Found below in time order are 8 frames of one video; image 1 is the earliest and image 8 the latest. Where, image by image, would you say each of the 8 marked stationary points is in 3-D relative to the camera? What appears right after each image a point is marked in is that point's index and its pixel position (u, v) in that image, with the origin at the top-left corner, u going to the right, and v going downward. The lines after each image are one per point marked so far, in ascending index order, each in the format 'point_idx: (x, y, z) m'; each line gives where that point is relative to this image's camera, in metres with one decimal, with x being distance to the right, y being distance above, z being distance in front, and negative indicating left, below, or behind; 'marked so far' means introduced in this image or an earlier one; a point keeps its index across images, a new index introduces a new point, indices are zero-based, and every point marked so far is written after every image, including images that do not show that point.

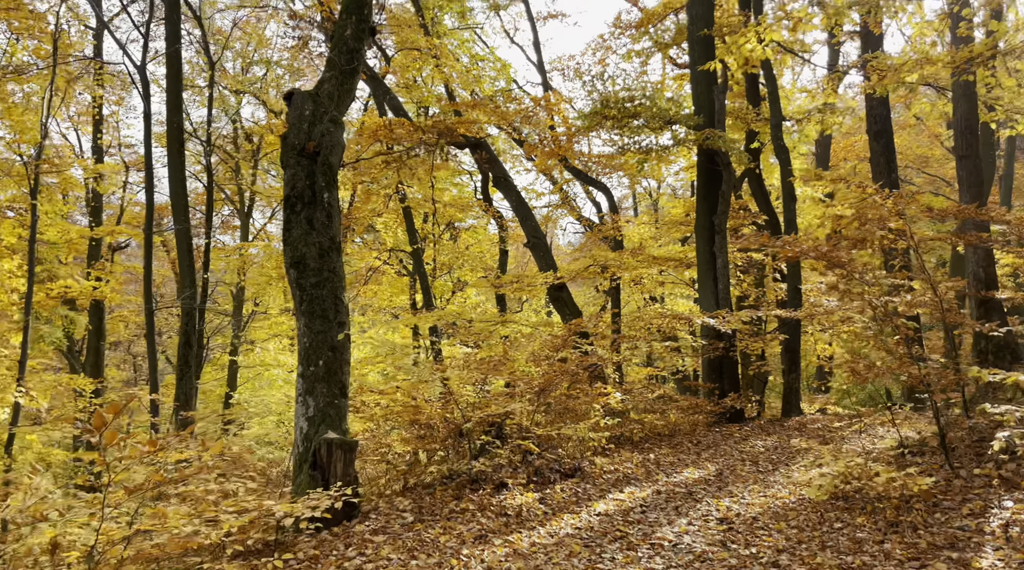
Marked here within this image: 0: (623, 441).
0: (+1.7, -2.3, +13.4) m
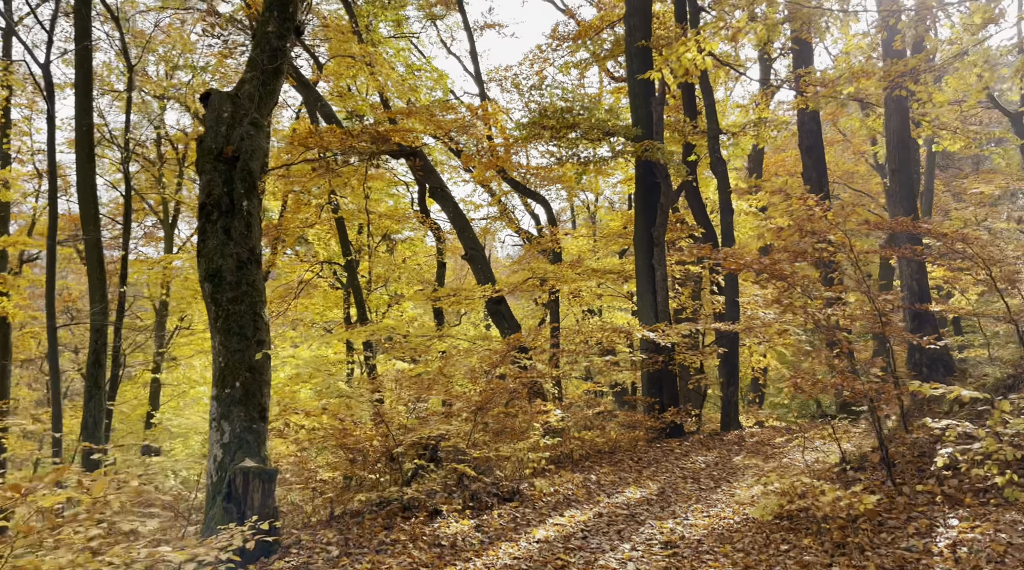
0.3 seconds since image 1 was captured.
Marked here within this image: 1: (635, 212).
0: (+0.8, -2.5, +13.1) m
1: (+2.1, +1.2, +15.4) m
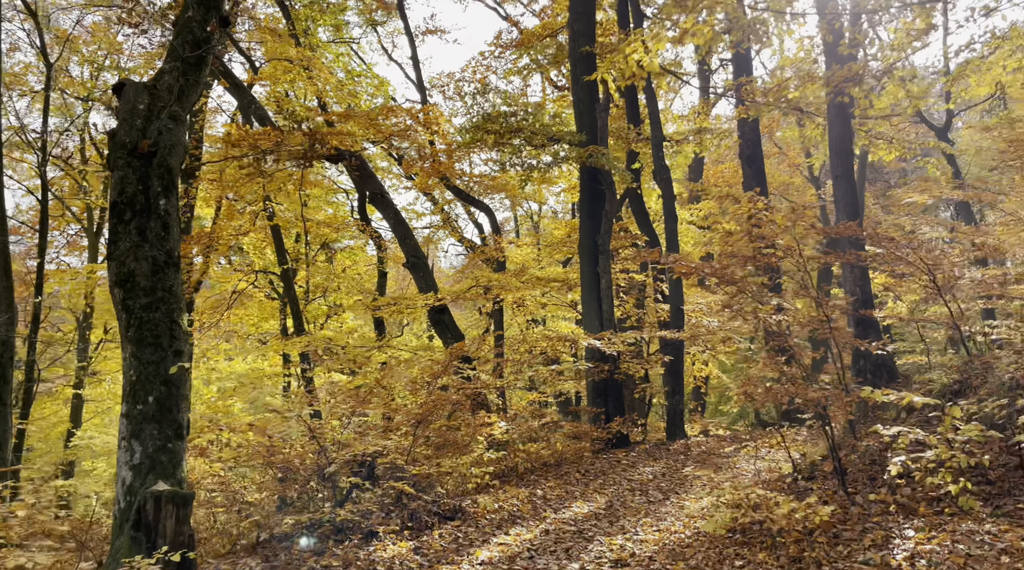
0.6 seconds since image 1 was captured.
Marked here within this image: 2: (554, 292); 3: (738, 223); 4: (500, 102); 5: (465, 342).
0: (0.0, -2.6, +12.7) m
1: (+1.1, +1.1, +15.2) m
2: (+0.9, -0.2, +19.6) m
3: (+2.7, +0.7, +11.1) m
4: (-0.1, +2.9, +14.6) m
5: (-0.6, -0.8, +13.2) m
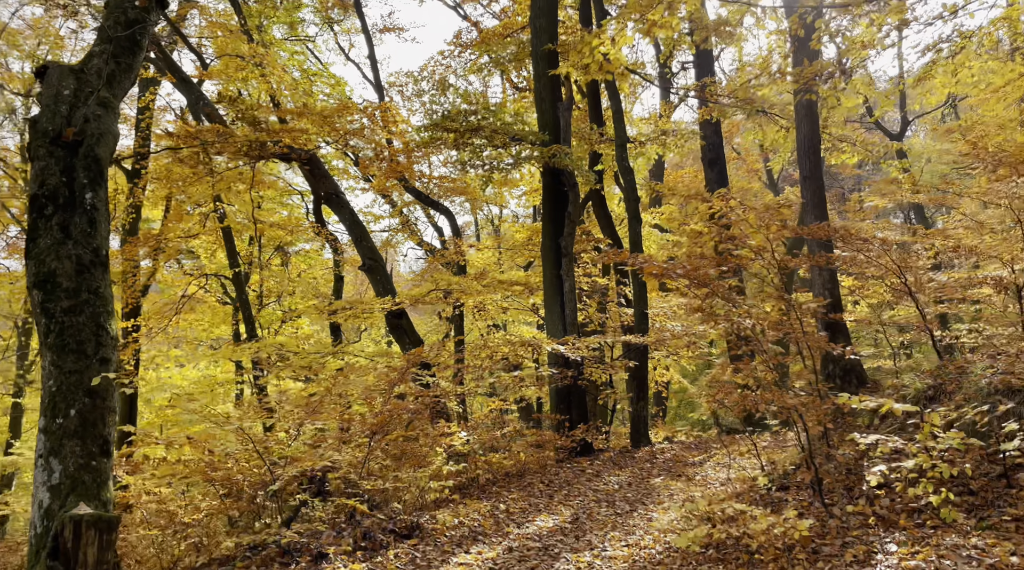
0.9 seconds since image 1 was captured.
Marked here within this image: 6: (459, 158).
0: (-0.5, -2.6, +12.3) m
1: (+0.5, +1.0, +14.9) m
2: (+0.1, -0.2, +19.3) m
3: (+2.3, +0.7, +10.8) m
4: (-0.7, +2.8, +14.2) m
5: (-1.2, -0.9, +12.8) m
6: (-0.8, +2.0, +14.5) m
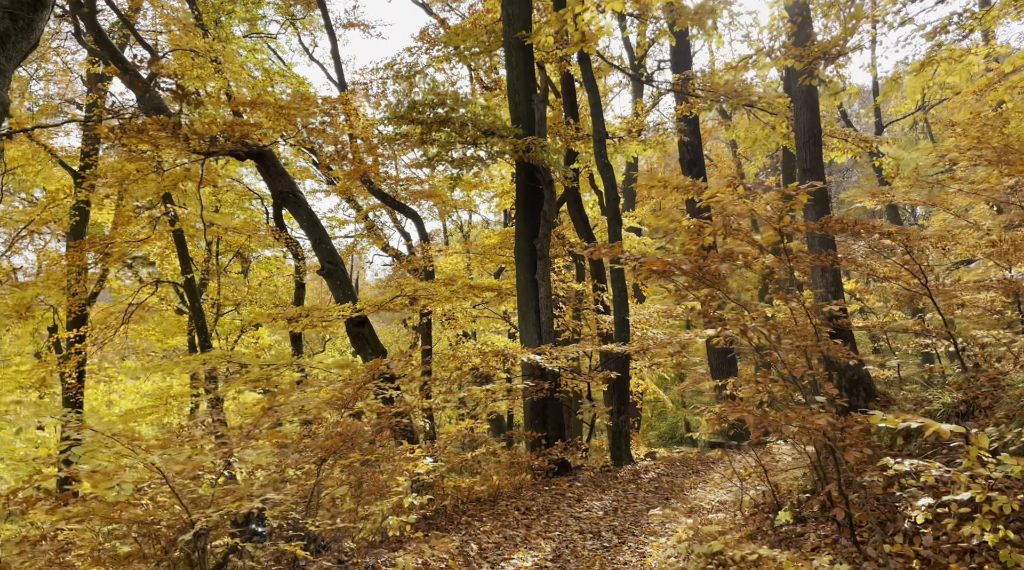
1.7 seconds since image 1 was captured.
0: (-0.9, -2.7, +11.2) m
1: (0.0, +1.0, +13.9) m
2: (-0.5, -0.4, +18.2) m
3: (+2.0, +0.7, +9.9) m
4: (-1.2, +2.8, +13.2) m
5: (-1.5, -0.9, +11.7) m
6: (-1.2, +2.0, +13.5) m
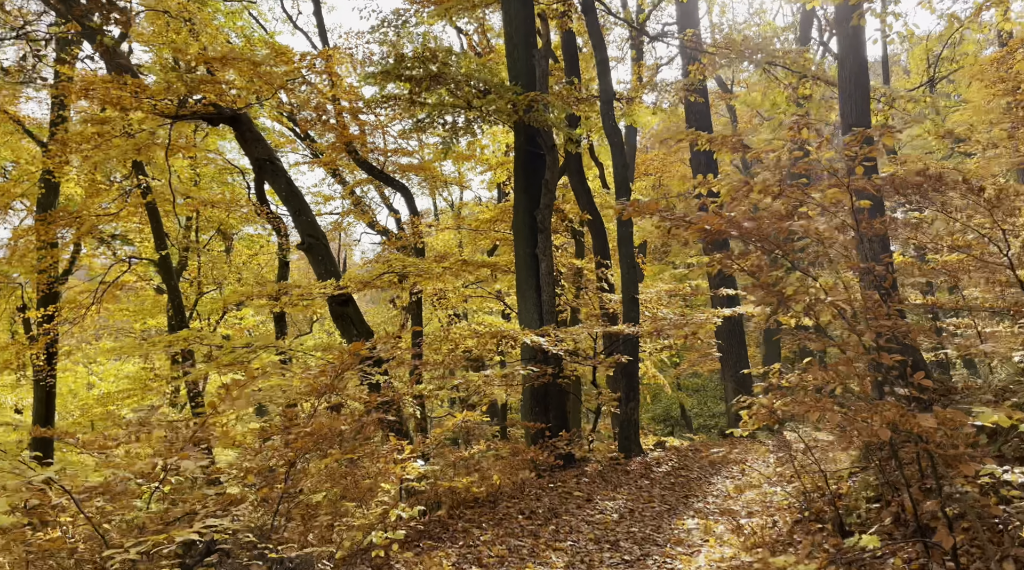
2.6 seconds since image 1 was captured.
0: (-0.9, -2.4, +10.2) m
1: (0.0, +1.3, +12.7) m
2: (-0.6, +0.1, +17.1) m
3: (+2.0, +0.9, +8.8) m
4: (-1.2, +3.1, +12.0) m
5: (-1.5, -0.6, +10.6) m
6: (-1.2, +2.3, +12.3) m
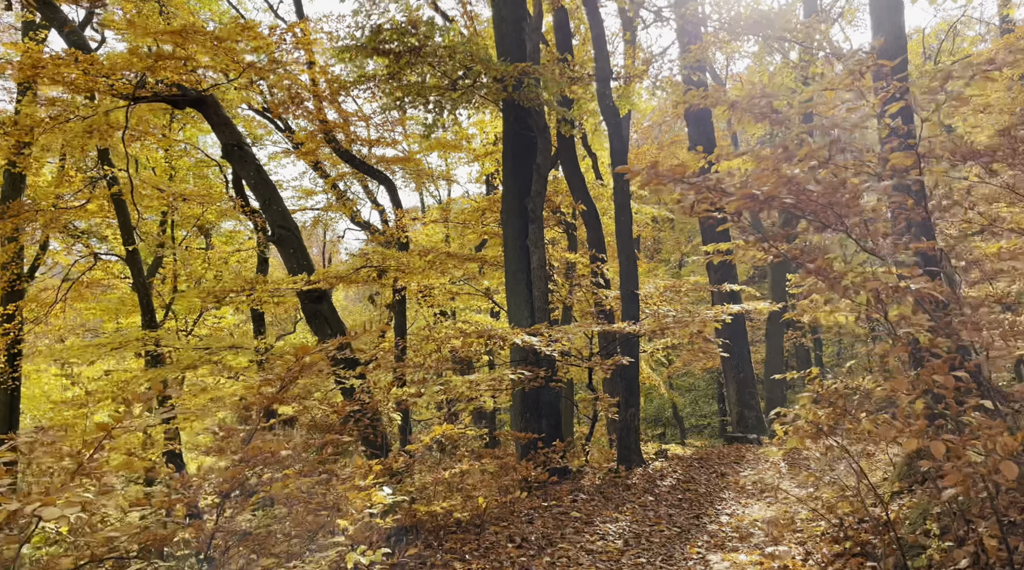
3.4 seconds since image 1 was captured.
0: (-1.0, -2.3, +9.1) m
1: (-0.1, +1.4, +11.7) m
2: (-0.8, +0.1, +16.1) m
3: (+1.9, +1.0, +7.8) m
4: (-1.3, +3.1, +10.9) m
5: (-1.6, -0.6, +9.5) m
6: (-1.3, +2.4, +11.3) m
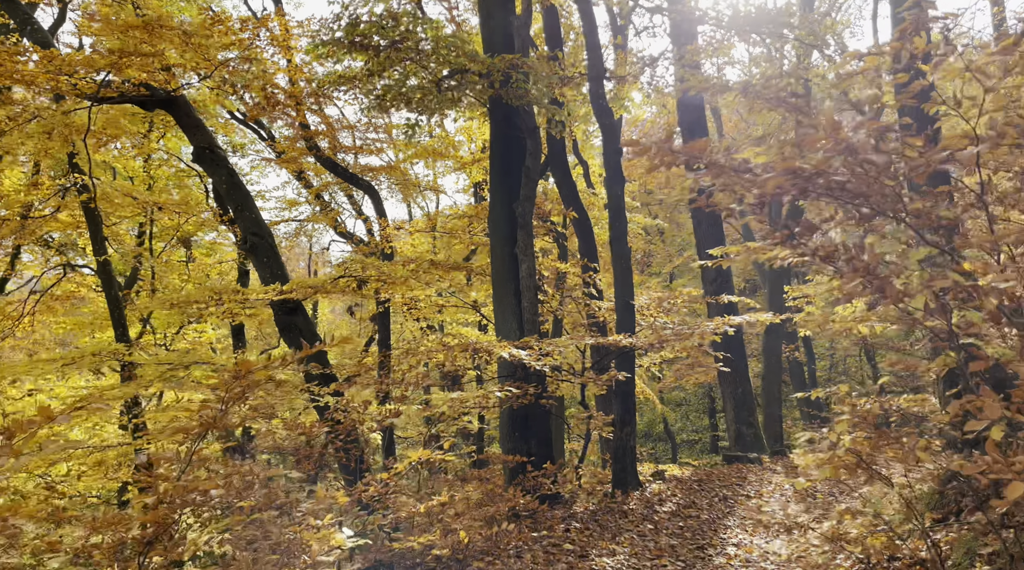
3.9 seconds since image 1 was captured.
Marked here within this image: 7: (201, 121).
0: (-1.1, -2.4, +8.4) m
1: (-0.3, +1.2, +11.0) m
2: (-1.0, -0.1, +15.4) m
3: (+1.8, +0.9, +7.1) m
4: (-1.5, +3.0, +10.3) m
5: (-1.8, -0.7, +8.8) m
6: (-1.5, +2.2, +10.6) m
7: (-4.2, +2.2, +12.8) m
